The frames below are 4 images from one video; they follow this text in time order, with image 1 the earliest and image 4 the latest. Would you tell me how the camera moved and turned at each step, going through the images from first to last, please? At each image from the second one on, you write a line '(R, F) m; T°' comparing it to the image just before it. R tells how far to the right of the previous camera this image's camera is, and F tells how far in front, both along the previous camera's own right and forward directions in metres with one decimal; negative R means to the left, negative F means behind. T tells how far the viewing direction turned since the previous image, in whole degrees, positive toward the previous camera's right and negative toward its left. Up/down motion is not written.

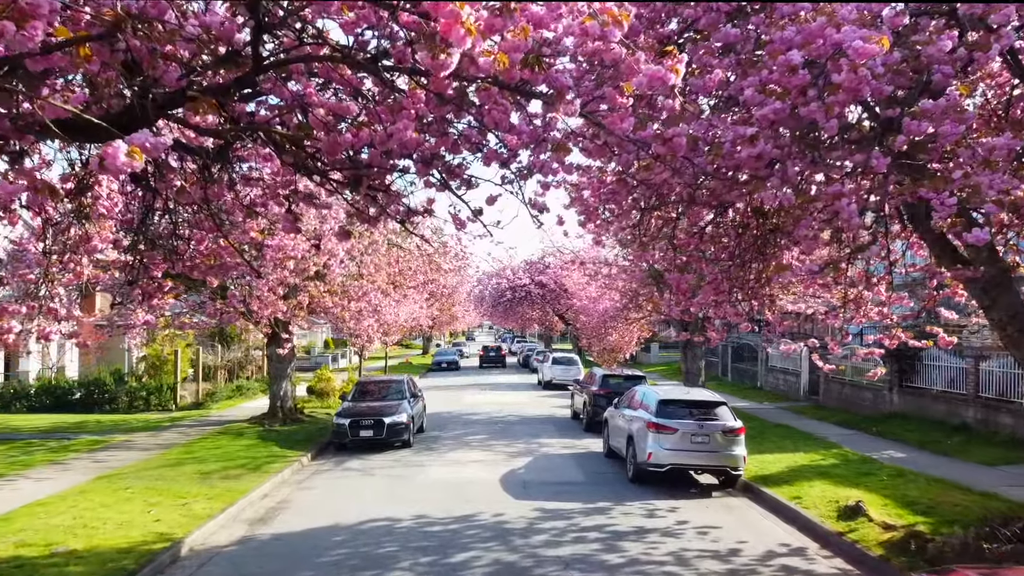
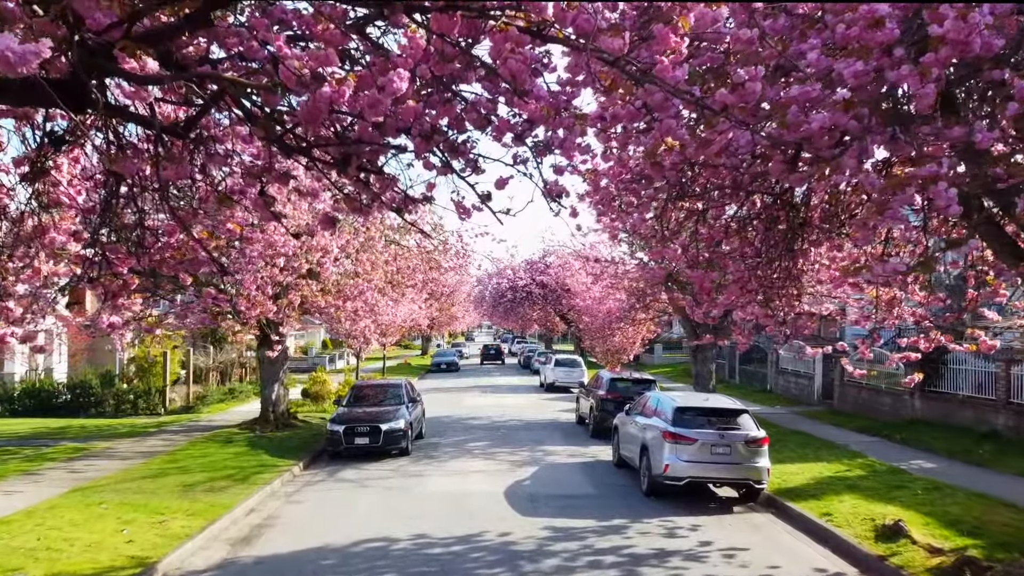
(-0.1, +0.8) m; 0°
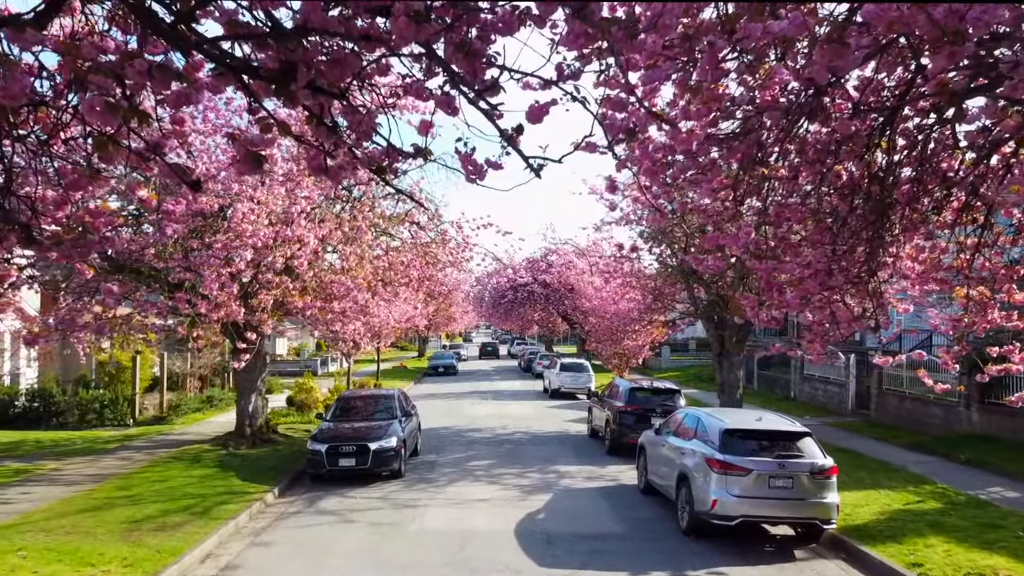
(-0.3, +1.9) m; 0°
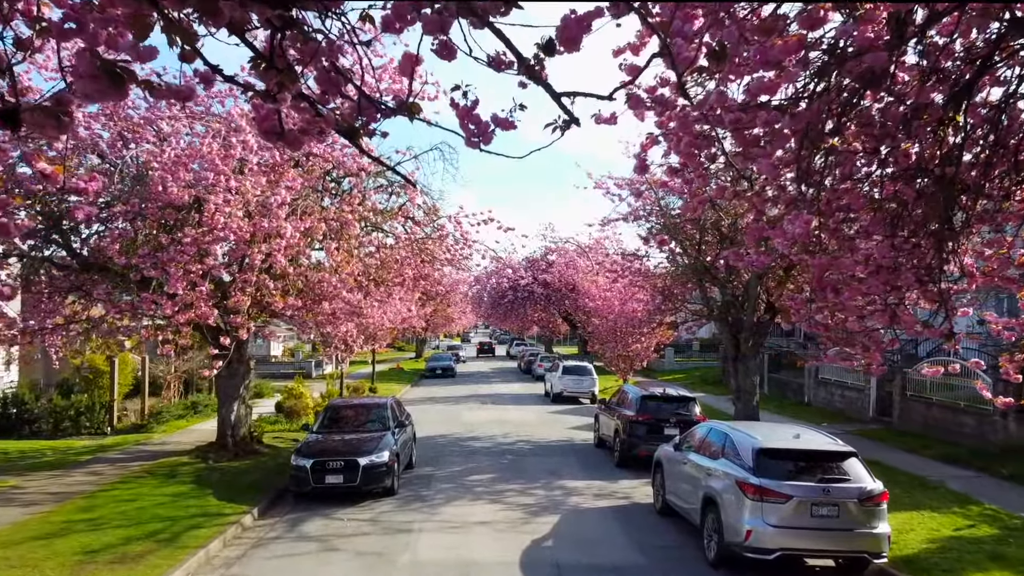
(-0.1, +1.1) m; 0°
